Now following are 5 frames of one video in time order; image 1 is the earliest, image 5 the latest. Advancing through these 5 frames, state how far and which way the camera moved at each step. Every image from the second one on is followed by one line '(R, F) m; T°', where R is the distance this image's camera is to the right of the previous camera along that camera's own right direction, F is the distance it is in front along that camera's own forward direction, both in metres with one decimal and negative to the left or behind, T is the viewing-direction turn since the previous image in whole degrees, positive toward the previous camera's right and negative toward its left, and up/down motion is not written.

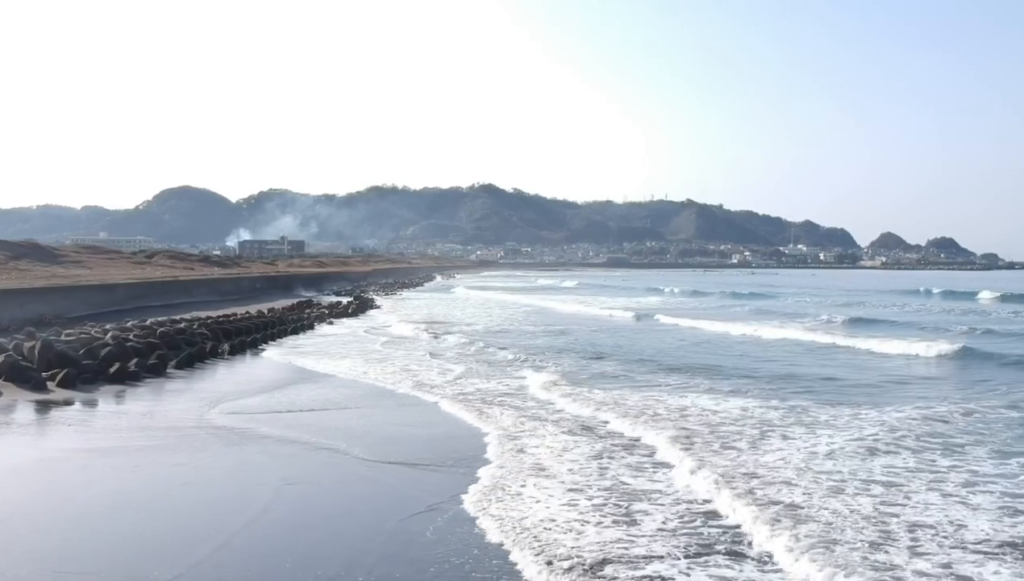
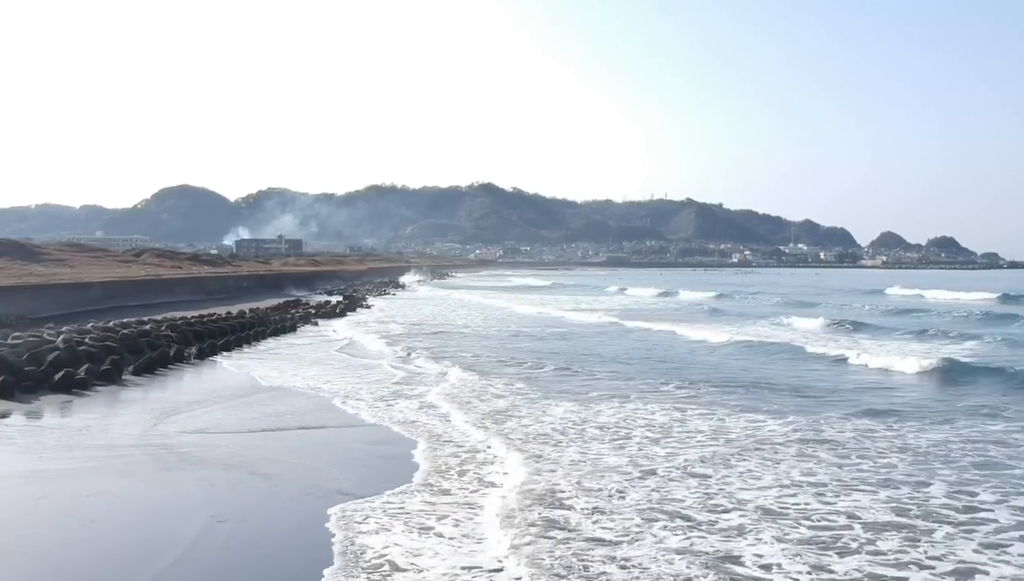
(+0.2, +1.5) m; 0°
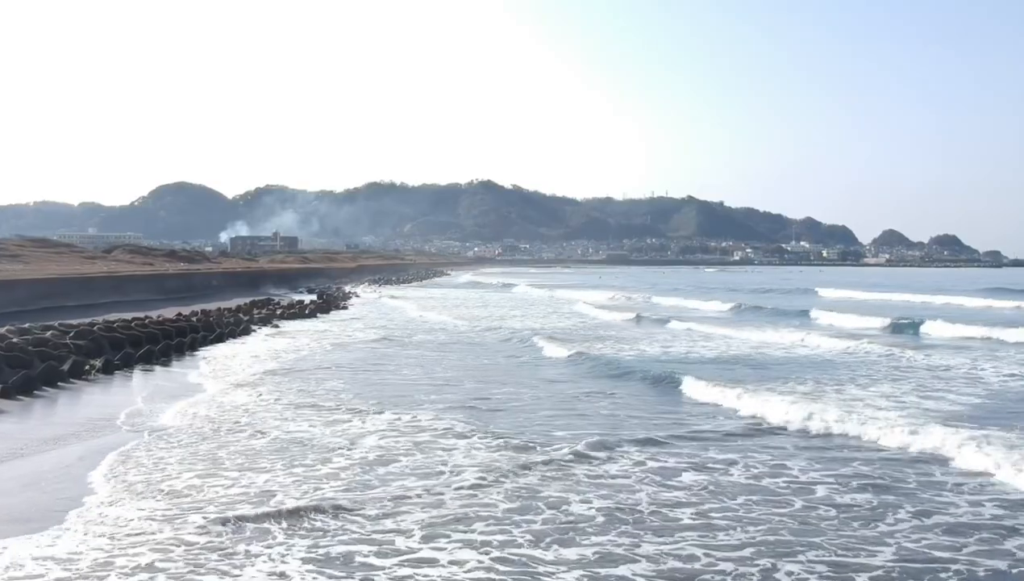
(+0.4, +3.7) m; 0°
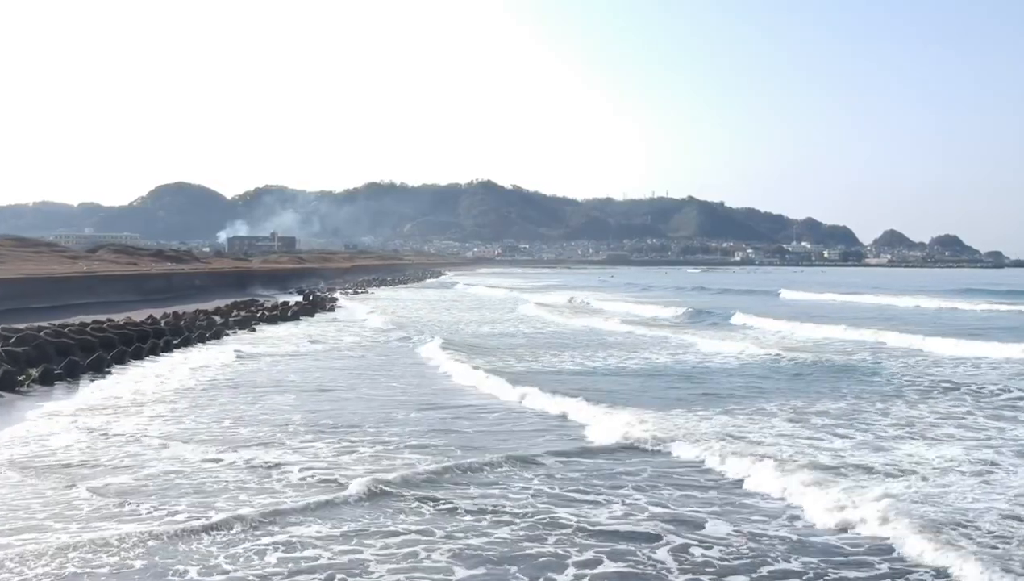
(+0.2, +1.8) m; 0°
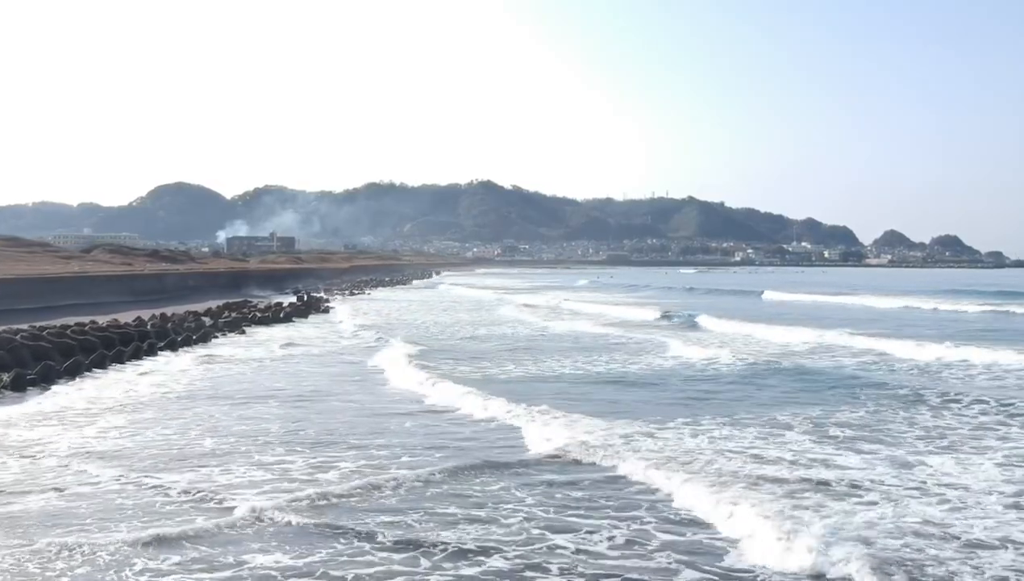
(+0.1, +0.7) m; 0°
